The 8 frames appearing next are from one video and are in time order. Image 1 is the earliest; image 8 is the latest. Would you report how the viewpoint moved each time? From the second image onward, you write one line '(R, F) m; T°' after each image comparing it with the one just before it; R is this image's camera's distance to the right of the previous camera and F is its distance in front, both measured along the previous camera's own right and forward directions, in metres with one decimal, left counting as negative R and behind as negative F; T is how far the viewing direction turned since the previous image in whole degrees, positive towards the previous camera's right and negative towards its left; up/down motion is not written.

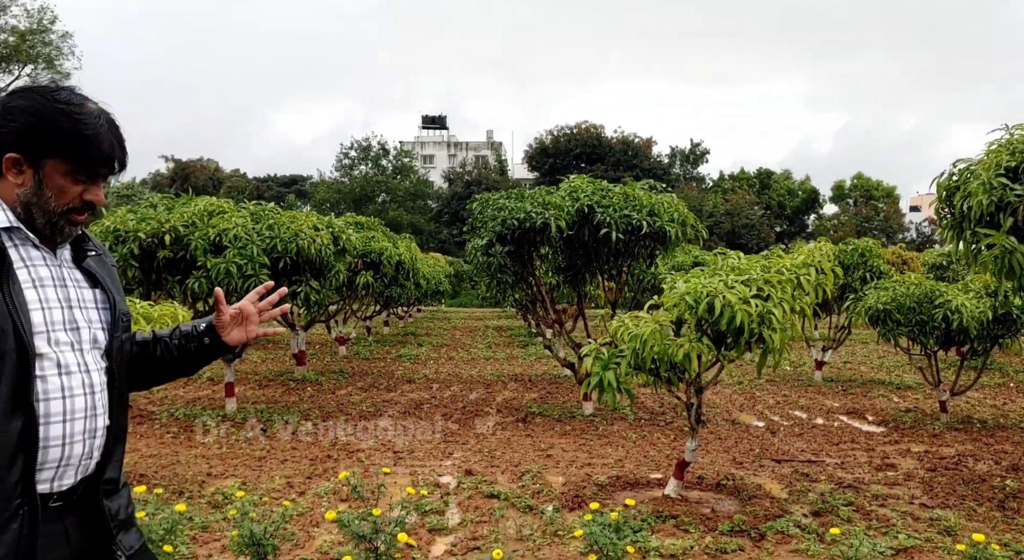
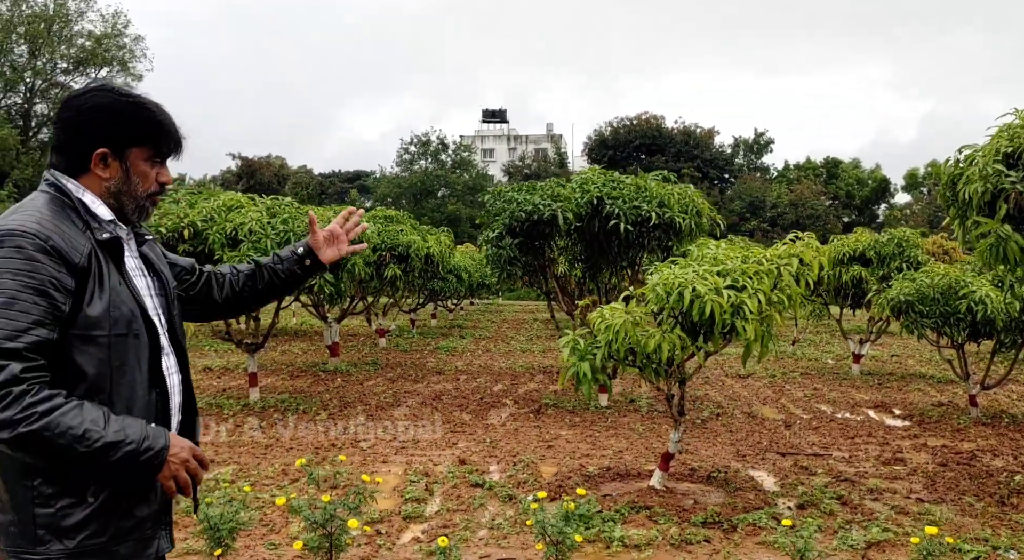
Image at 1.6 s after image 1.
(+0.5, 0.0) m; -4°
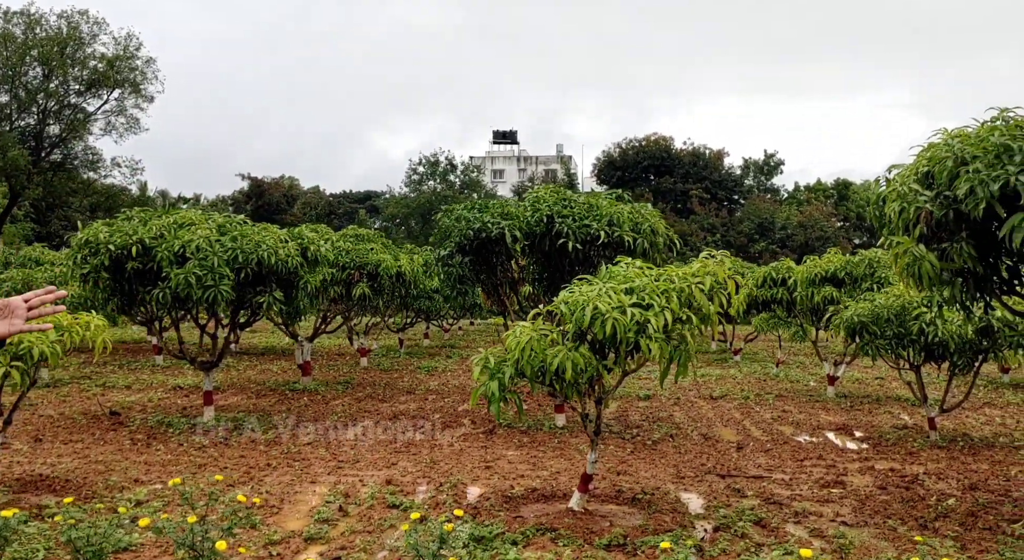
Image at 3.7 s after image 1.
(+0.6, 0.0) m; -1°
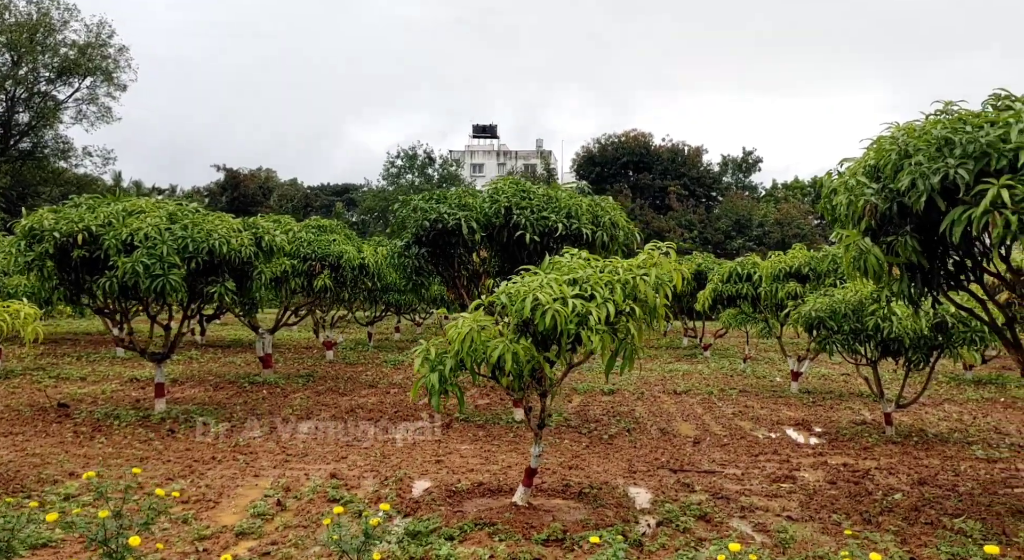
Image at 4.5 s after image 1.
(+0.2, +0.1) m; +2°
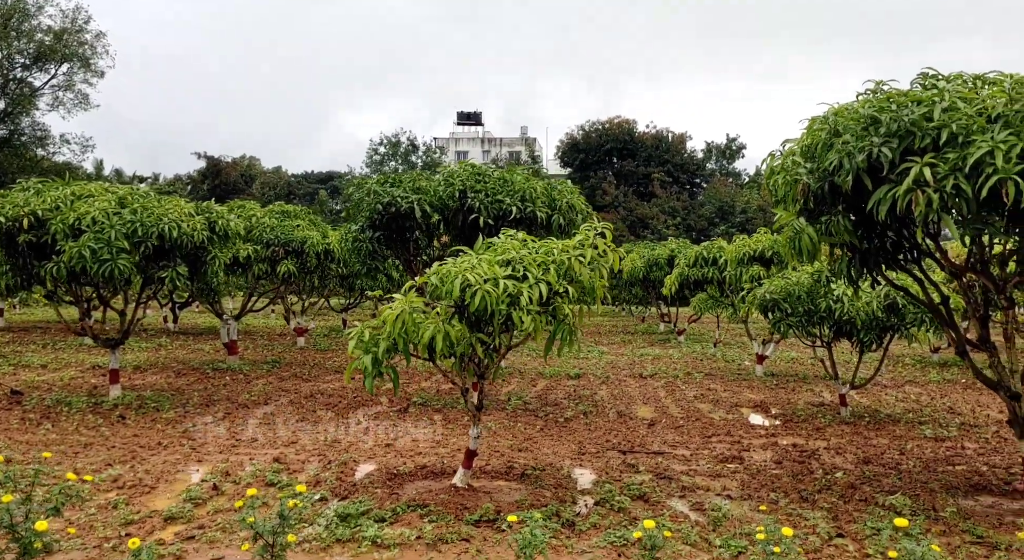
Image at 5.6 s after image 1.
(+0.3, 0.0) m; +1°
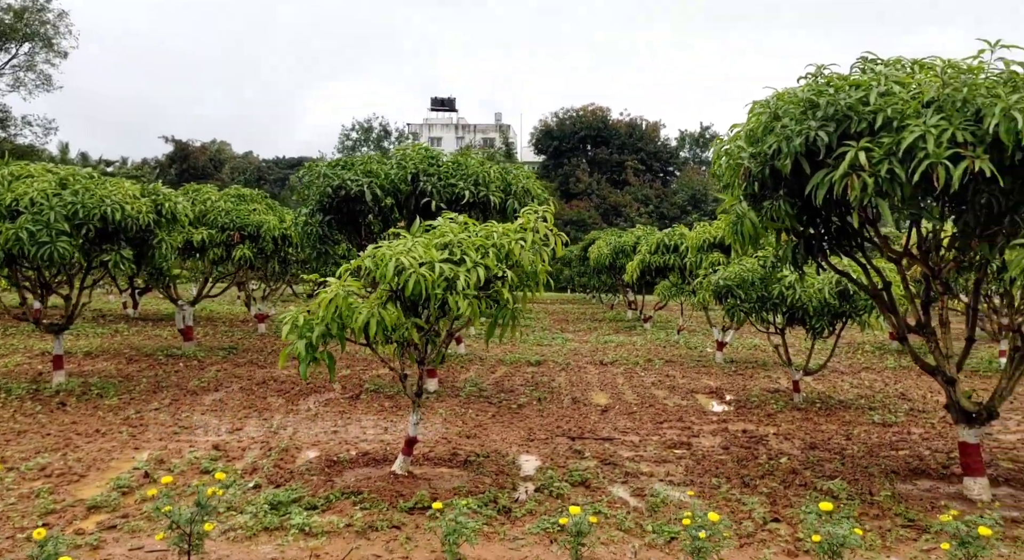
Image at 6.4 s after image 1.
(+0.2, +0.1) m; +2°
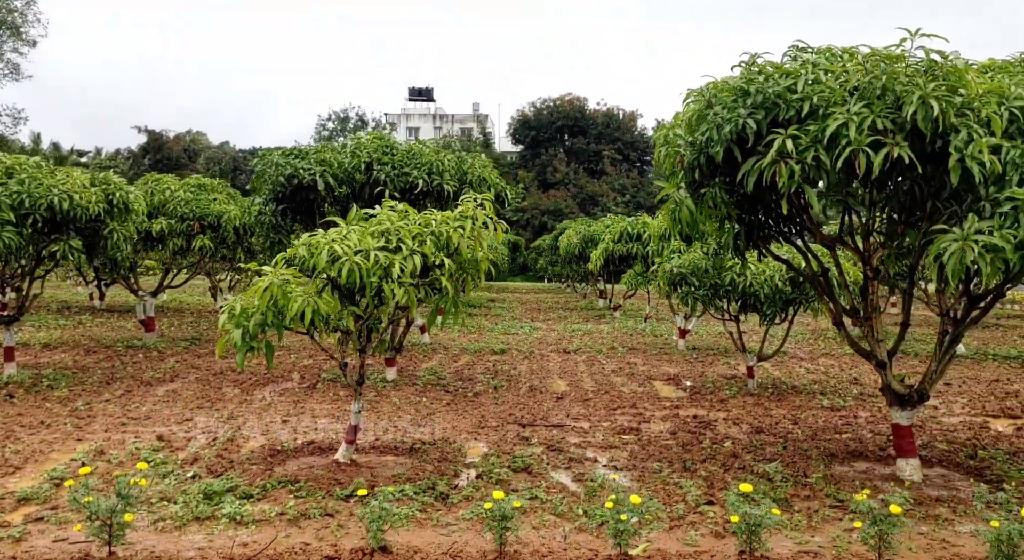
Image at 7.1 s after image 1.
(+0.2, 0.0) m; +2°
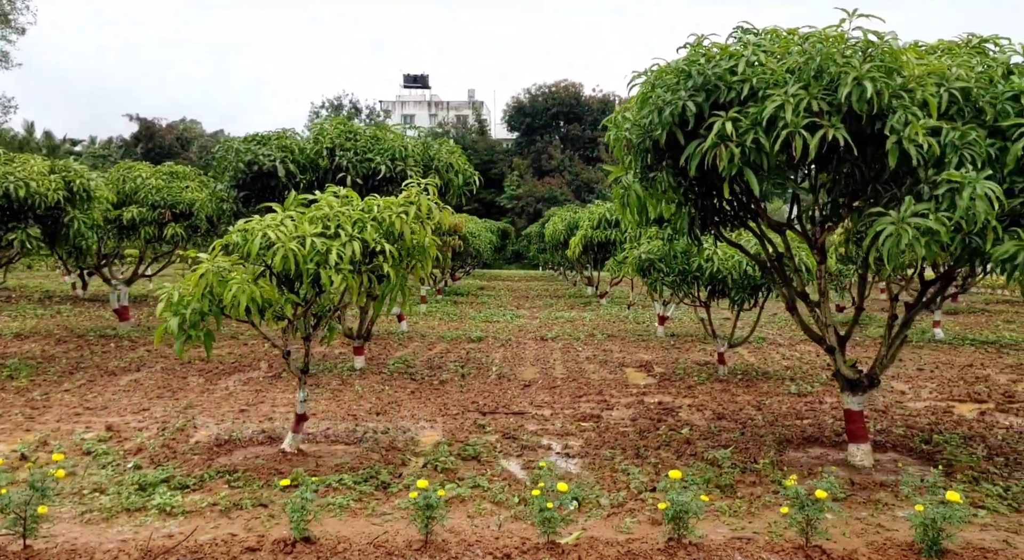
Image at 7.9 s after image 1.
(+0.3, +0.1) m; 0°
